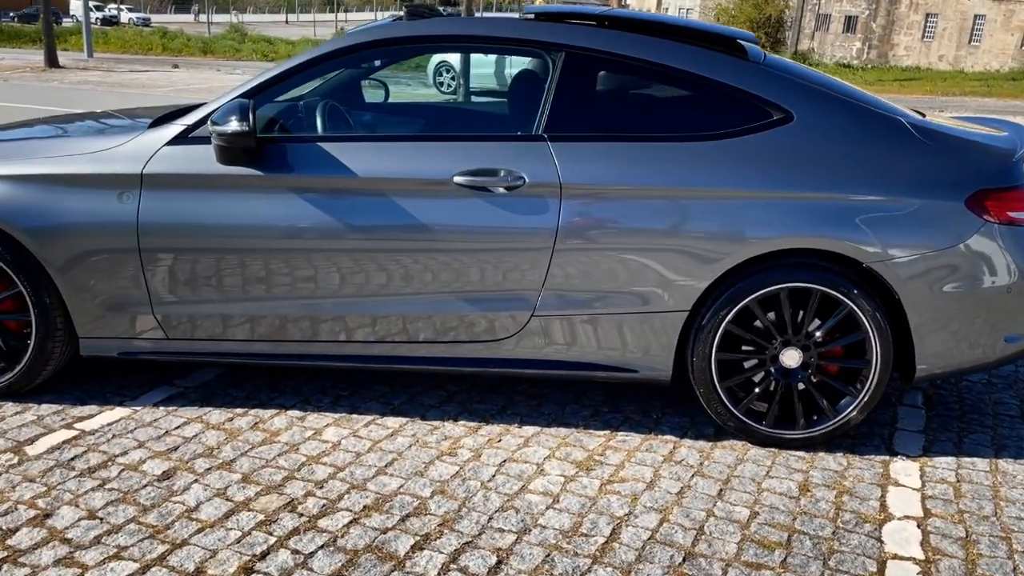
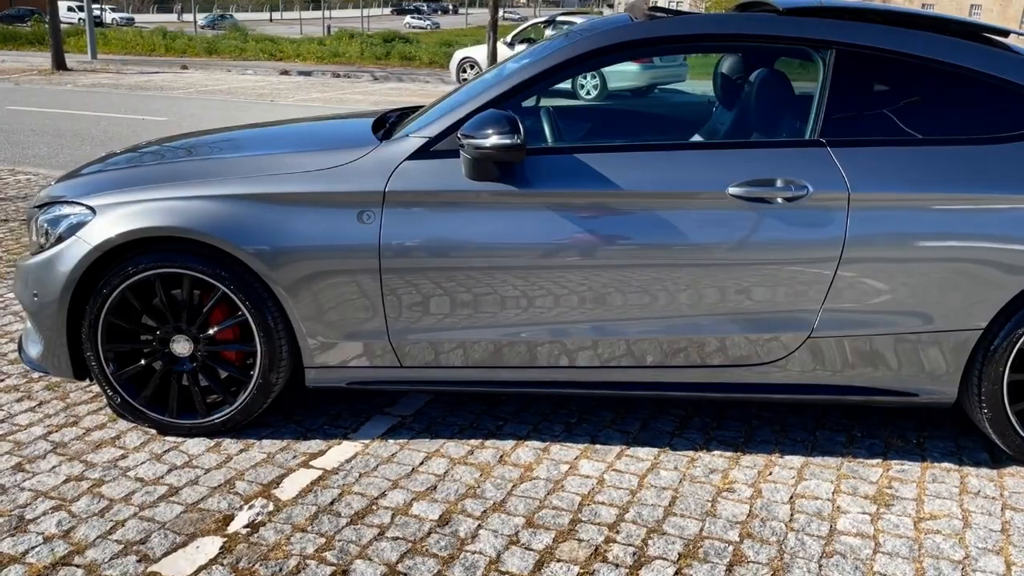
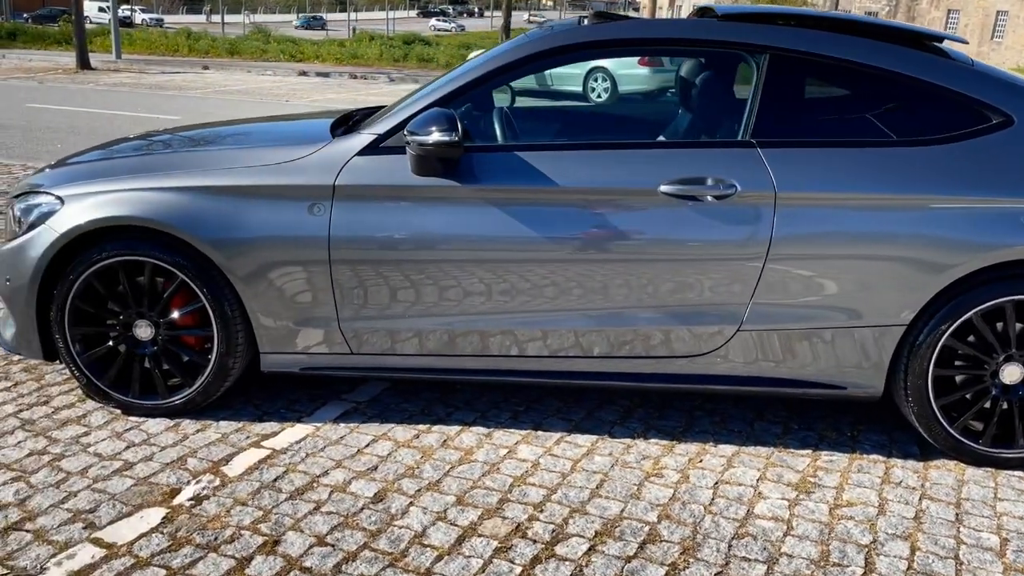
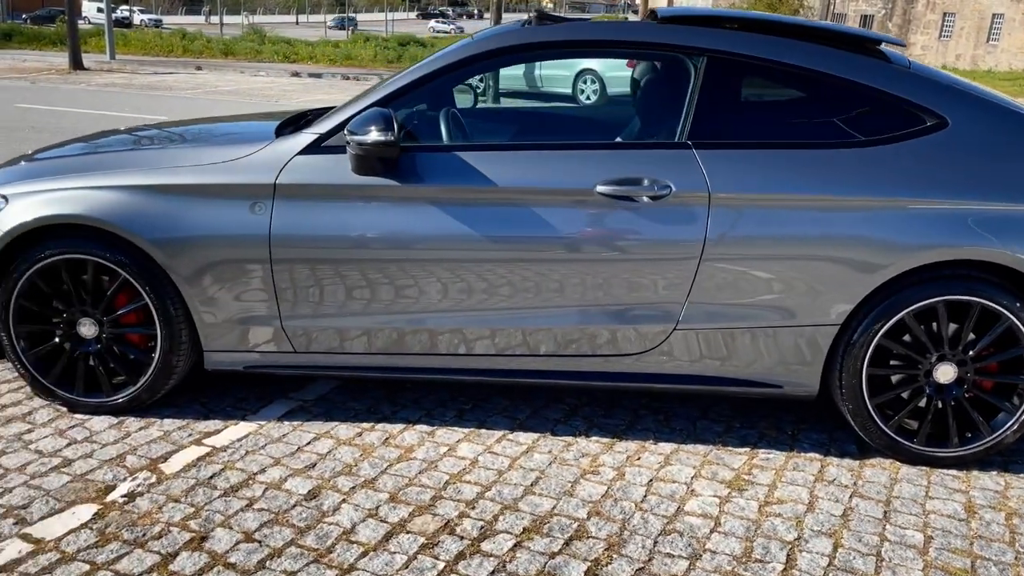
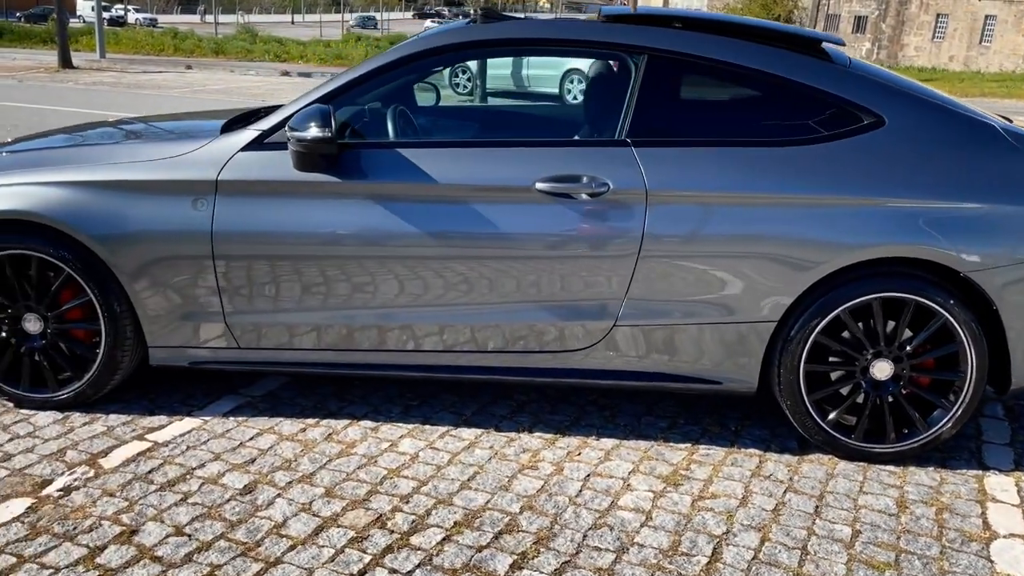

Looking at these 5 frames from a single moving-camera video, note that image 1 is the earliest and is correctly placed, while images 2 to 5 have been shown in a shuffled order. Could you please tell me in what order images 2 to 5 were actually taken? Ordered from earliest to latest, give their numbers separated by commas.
5, 4, 3, 2
